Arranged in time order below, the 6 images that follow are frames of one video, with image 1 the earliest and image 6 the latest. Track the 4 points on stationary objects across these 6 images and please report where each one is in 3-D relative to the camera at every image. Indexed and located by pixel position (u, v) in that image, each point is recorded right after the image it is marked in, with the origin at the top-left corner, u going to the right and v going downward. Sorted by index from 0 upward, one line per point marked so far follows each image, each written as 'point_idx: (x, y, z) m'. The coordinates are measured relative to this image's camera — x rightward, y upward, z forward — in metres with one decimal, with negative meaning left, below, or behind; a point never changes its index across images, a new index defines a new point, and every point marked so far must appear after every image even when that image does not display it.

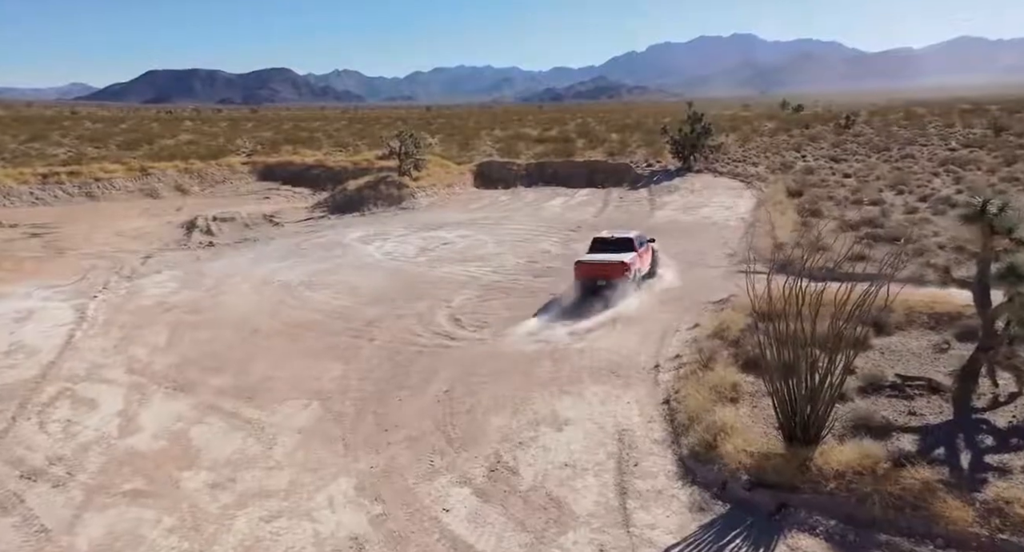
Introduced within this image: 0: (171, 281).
0: (-11.2, -0.2, +19.9) m
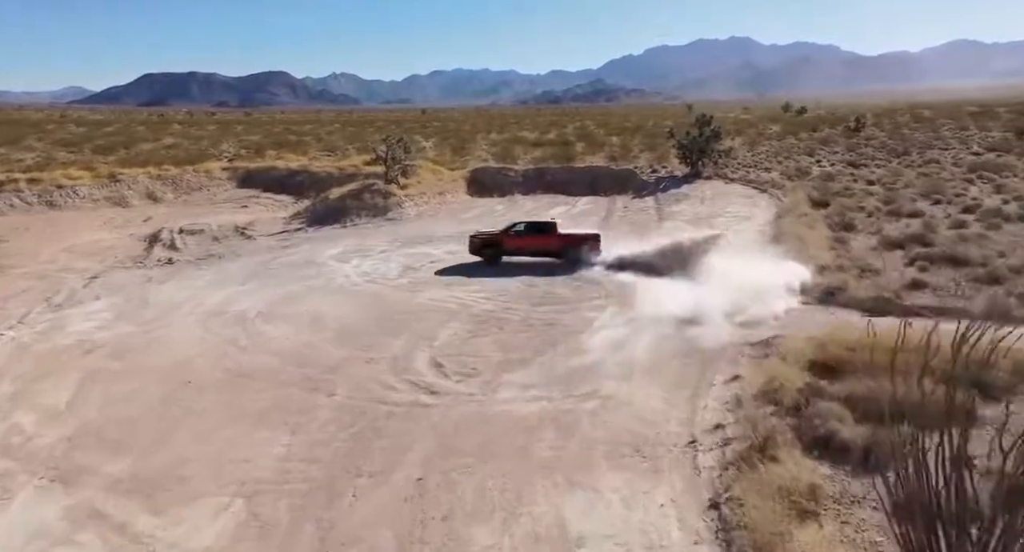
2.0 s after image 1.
0: (-11.4, -1.0, +16.9) m
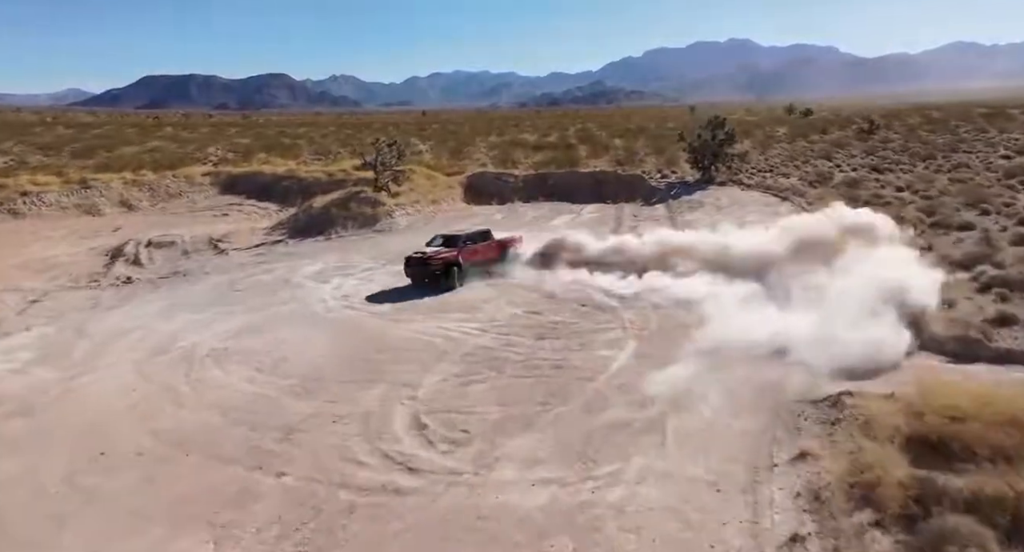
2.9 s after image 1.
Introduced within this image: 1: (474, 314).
0: (-11.4, -1.7, +14.2) m
1: (-1.1, -1.1, +17.0) m
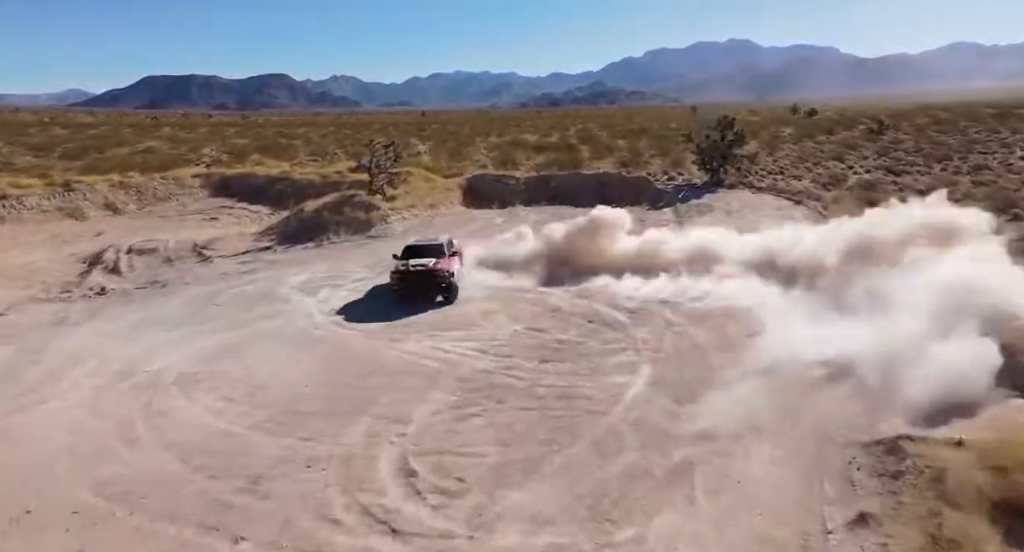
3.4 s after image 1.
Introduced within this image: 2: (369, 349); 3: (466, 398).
0: (-11.3, -2.1, +12.8) m
1: (-1.0, -1.4, +15.5) m
2: (-3.4, -1.8, +14.5) m
3: (-0.9, -2.4, +12.0) m
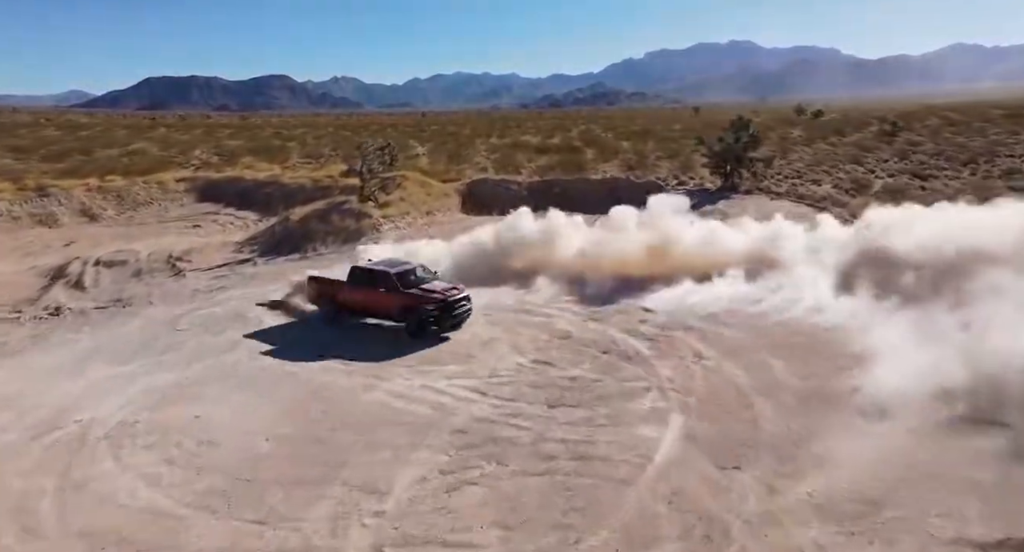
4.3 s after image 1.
0: (-11.3, -2.6, +10.7) m
1: (-0.9, -2.0, +13.4) m
2: (-3.3, -2.3, +12.3) m
3: (-0.9, -2.9, +9.8) m
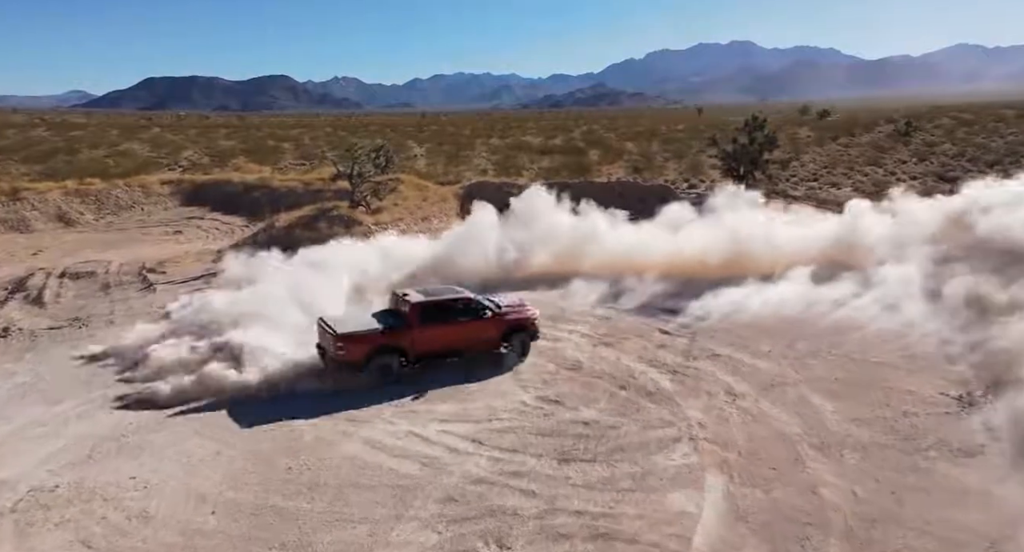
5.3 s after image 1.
0: (-11.2, -3.1, +8.7) m
1: (-0.9, -2.5, +11.4) m
2: (-3.3, -2.8, +10.4) m
3: (-0.8, -3.4, +7.9) m
